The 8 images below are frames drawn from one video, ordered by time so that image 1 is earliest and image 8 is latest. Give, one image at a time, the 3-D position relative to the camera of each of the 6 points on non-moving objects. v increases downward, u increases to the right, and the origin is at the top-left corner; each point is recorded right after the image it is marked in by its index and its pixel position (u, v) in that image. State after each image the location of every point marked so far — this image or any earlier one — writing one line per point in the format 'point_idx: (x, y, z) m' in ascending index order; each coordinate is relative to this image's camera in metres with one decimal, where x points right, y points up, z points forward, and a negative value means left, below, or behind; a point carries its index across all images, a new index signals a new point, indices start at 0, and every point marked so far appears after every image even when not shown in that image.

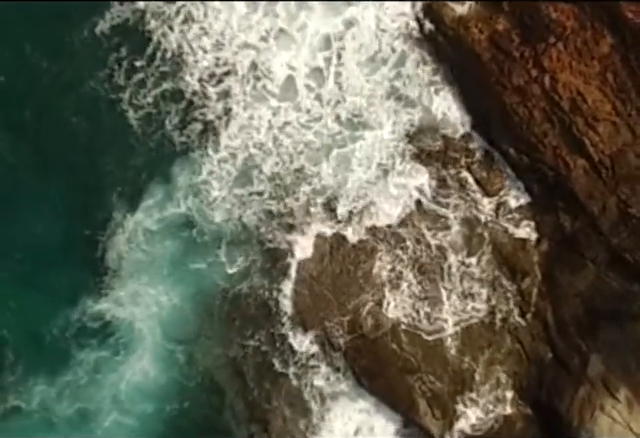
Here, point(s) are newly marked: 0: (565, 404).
0: (+3.4, -2.6, +13.9) m
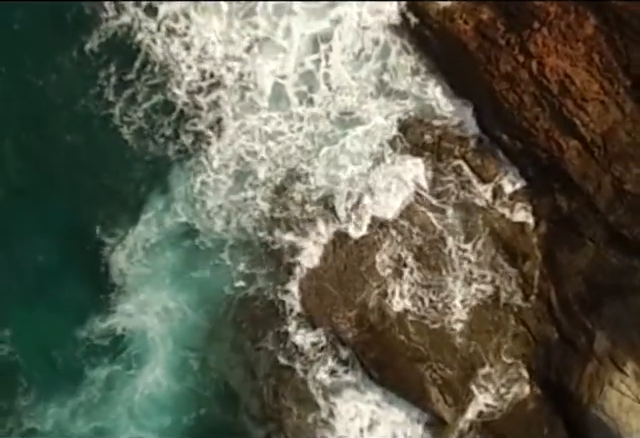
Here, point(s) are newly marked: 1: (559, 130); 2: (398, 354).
0: (+3.6, -2.3, +14.2) m
1: (+3.5, +1.3, +14.4) m
2: (+1.1, -2.0, +14.5) m
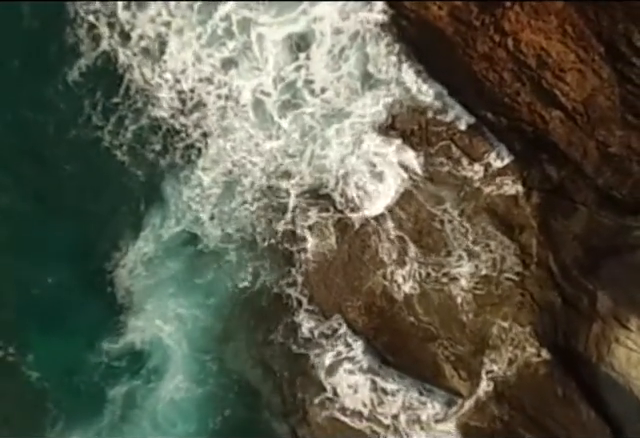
0: (+3.8, -1.8, +14.6) m
1: (+3.3, +1.7, +14.9) m
2: (+1.3, -1.8, +15.0) m
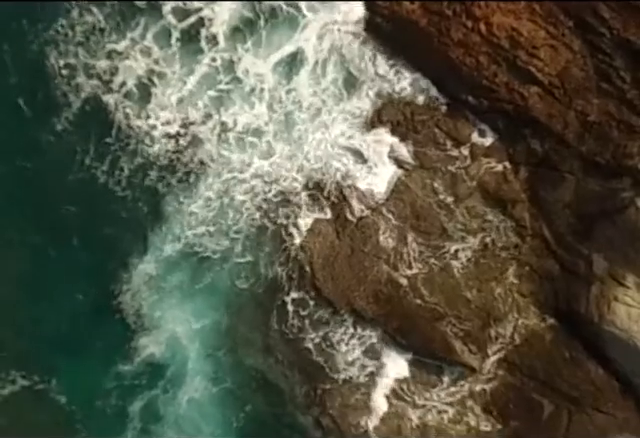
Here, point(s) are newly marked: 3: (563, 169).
0: (+4.0, -1.3, +15.2) m
1: (+3.1, +2.1, +15.5) m
2: (+1.5, -1.6, +15.6) m
3: (+3.8, +0.8, +15.6) m
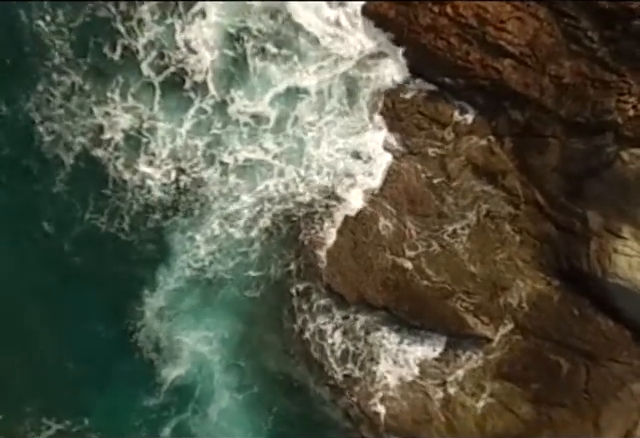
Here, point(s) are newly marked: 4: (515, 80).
0: (+4.1, -0.7, +15.6) m
1: (+2.7, +2.6, +15.9) m
2: (+1.7, -1.3, +16.0) m
3: (+3.6, +1.4, +16.0) m
4: (+3.1, +2.2, +15.9) m
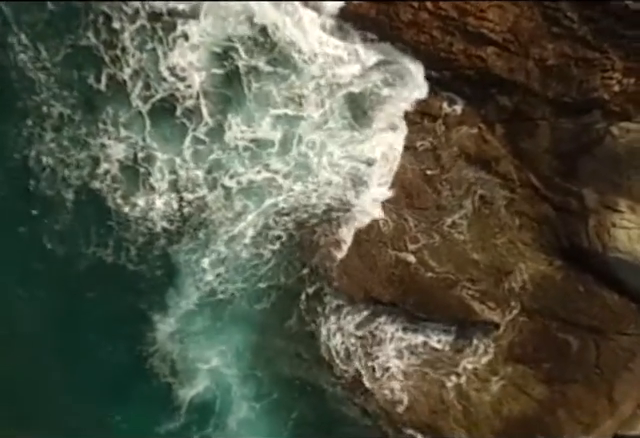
0: (+4.2, -0.3, +15.7) m
1: (+2.5, +2.8, +16.1) m
2: (+1.8, -1.2, +16.1) m
3: (+3.5, +1.7, +16.2) m
4: (+2.9, +2.4, +16.1) m
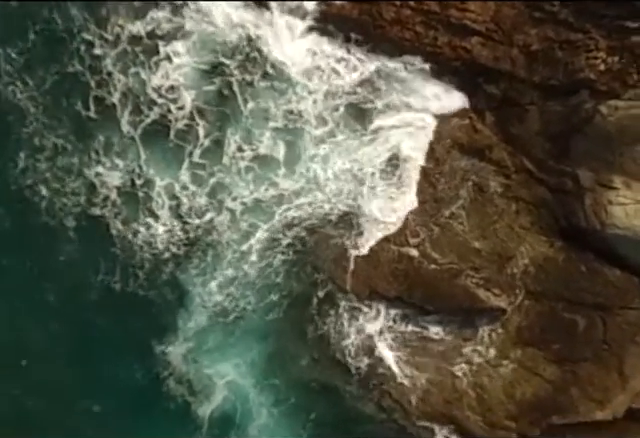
0: (+4.2, 0.0, +15.9) m
1: (+2.2, +3.0, +16.3) m
2: (+1.9, -1.0, +16.3) m
3: (+3.4, +1.9, +16.4) m
4: (+2.7, +2.6, +16.2) m
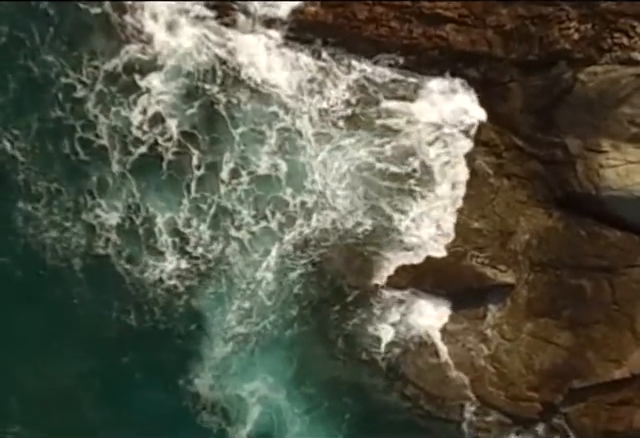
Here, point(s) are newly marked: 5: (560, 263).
0: (+4.2, +0.5, +16.2) m
1: (+1.8, +3.2, +16.6) m
2: (+2.1, -0.8, +16.6) m
3: (+3.1, +2.3, +16.7) m
4: (+2.3, +3.0, +16.6) m
5: (+4.0, -0.8, +16.6) m
